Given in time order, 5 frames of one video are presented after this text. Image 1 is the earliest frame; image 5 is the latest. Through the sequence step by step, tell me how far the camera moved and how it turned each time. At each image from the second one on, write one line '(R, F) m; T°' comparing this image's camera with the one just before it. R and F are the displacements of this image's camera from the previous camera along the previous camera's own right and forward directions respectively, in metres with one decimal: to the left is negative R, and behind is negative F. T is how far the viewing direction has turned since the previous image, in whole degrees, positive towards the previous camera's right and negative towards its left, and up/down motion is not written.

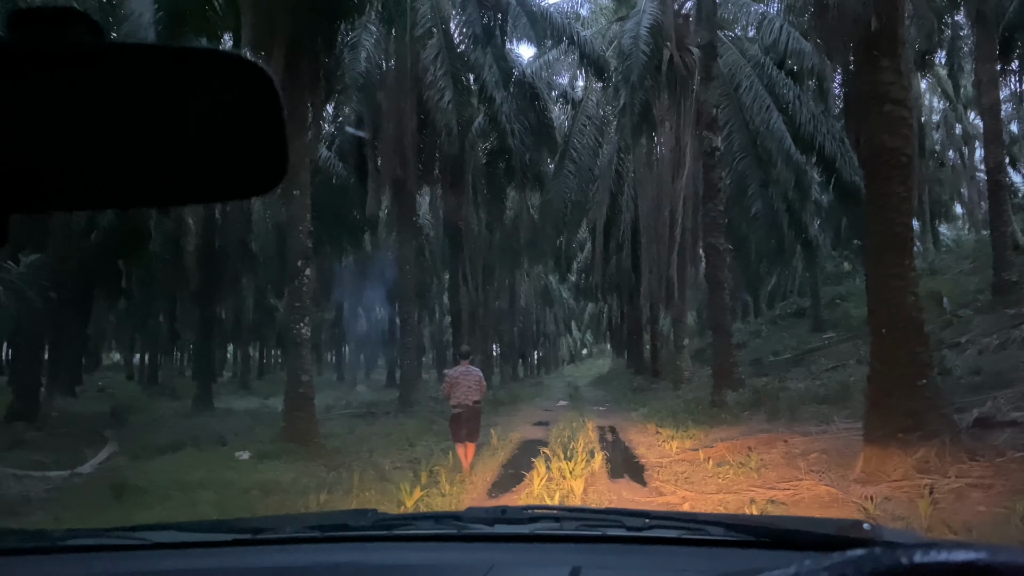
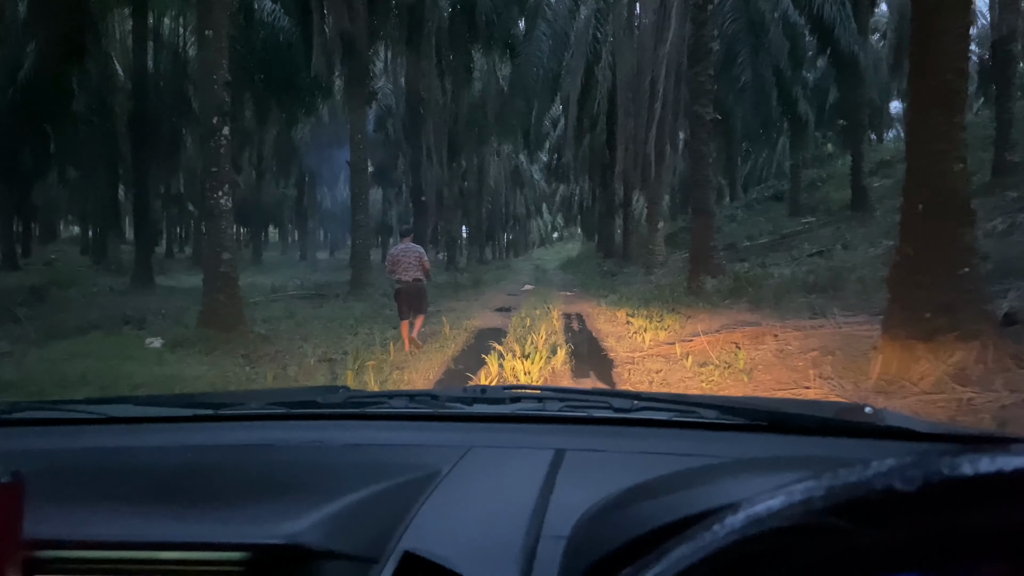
(+0.1, +0.4) m; +2°
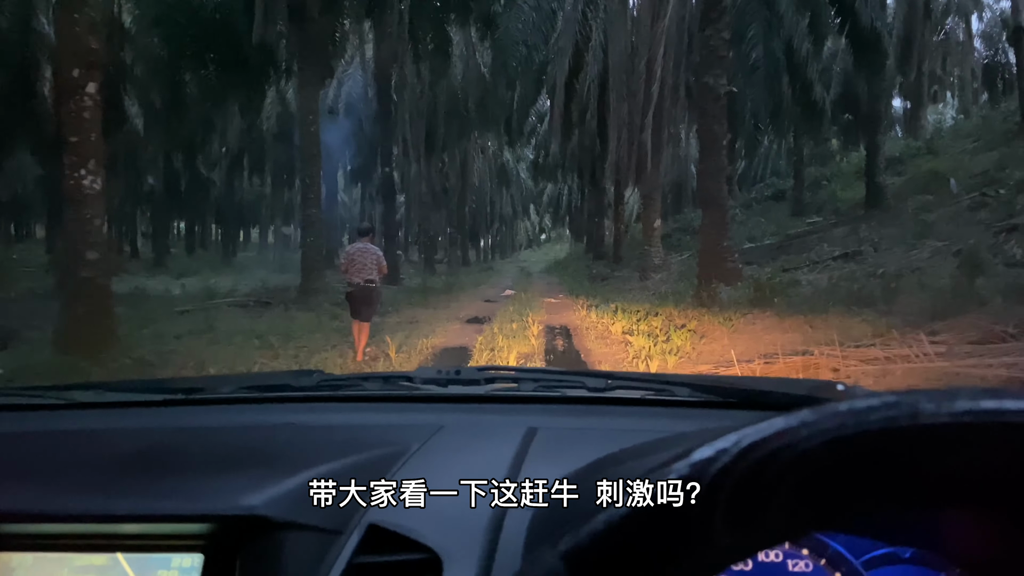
(+0.1, +0.7) m; +1°
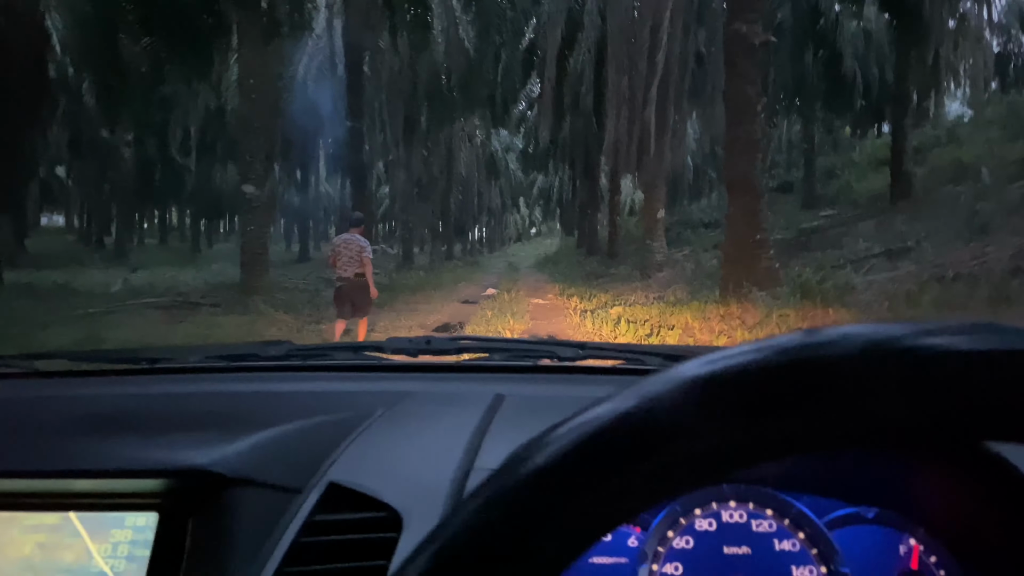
(0.0, +0.7) m; +1°
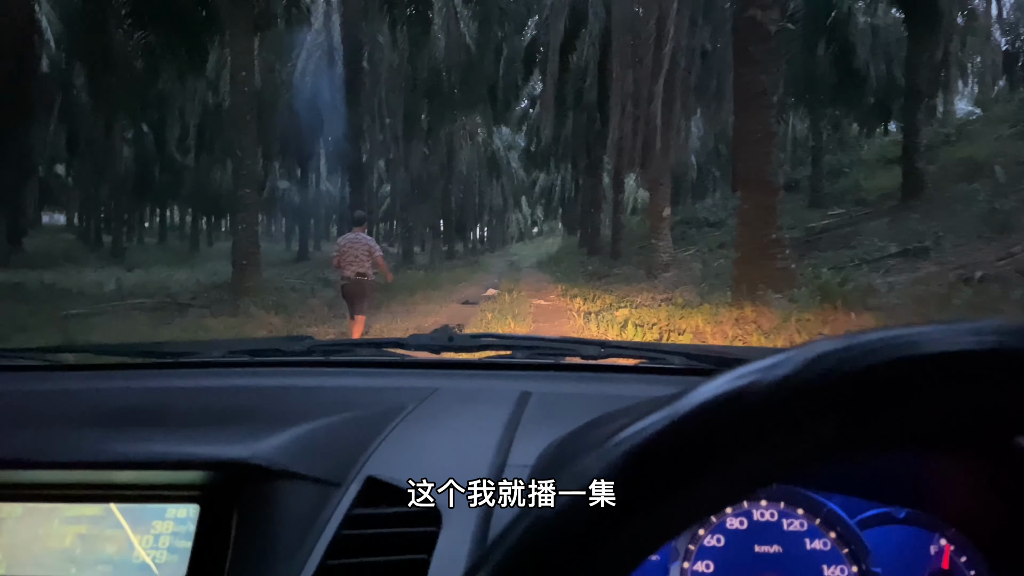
(0.0, +0.1) m; 0°
